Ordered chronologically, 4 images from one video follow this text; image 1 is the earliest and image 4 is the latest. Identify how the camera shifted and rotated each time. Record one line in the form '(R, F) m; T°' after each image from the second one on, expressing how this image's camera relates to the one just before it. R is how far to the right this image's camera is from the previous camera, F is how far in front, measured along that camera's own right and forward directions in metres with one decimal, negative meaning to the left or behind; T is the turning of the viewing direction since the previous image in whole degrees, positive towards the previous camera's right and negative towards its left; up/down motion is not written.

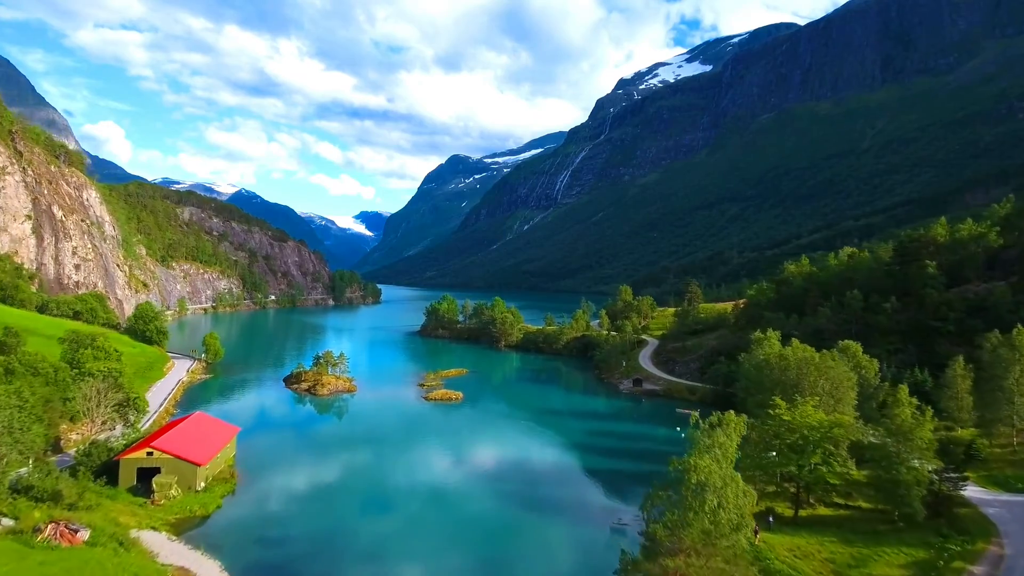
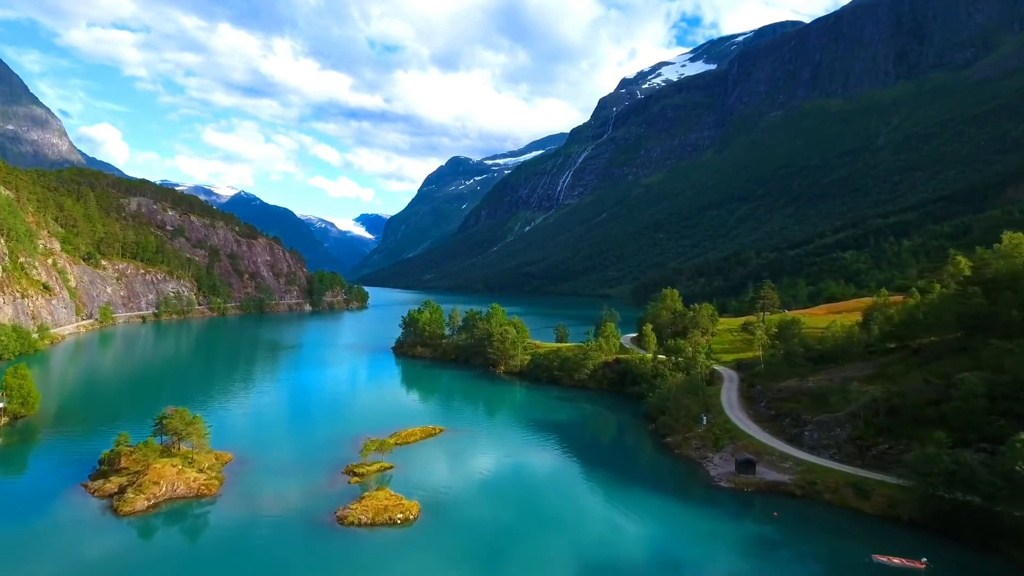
(-0.2, +23.2) m; 0°
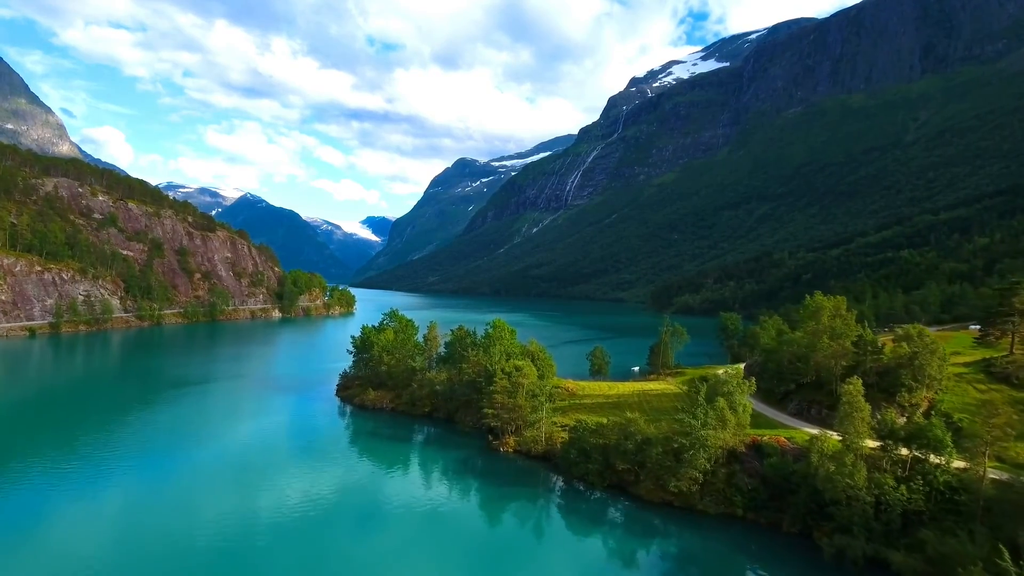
(-0.6, +28.5) m; -1°
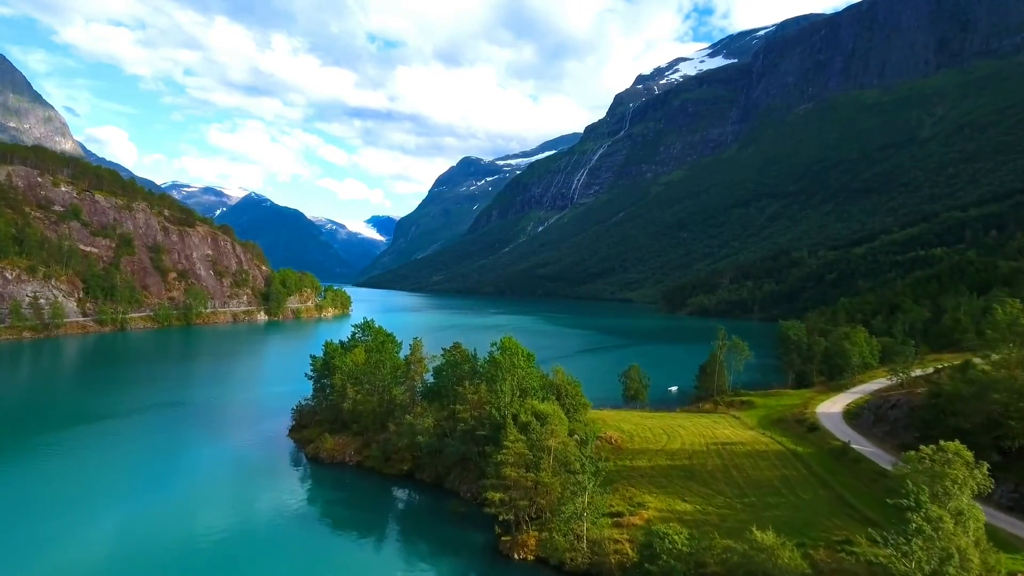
(-0.6, +12.4) m; 0°
